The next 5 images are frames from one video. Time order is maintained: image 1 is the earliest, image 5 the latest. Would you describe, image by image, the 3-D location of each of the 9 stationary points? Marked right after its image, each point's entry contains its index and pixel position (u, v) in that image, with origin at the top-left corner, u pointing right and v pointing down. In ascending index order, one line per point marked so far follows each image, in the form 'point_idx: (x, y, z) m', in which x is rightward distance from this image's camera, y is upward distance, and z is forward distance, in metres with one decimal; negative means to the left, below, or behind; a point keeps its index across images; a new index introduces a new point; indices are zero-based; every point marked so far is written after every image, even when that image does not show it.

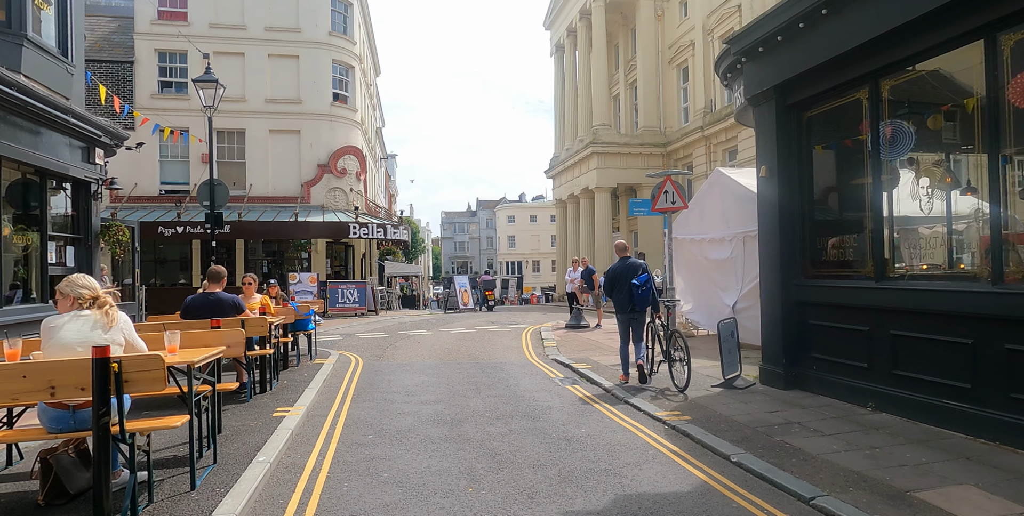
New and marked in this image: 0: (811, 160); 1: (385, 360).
0: (+3.6, +1.2, +7.0) m
1: (-2.3, -1.8, +10.5) m
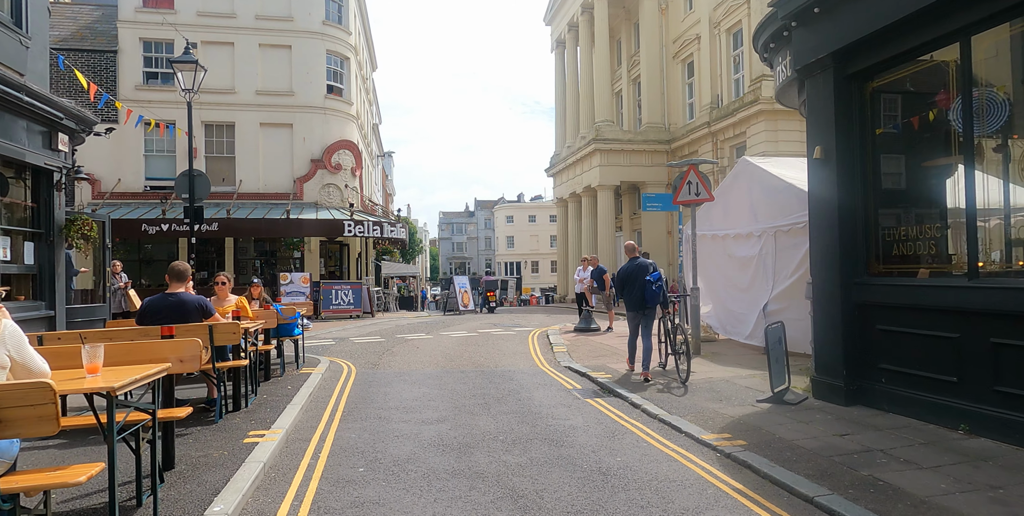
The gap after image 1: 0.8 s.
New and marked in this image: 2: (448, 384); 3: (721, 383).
0: (+3.8, +1.2, +6.1) m
1: (-2.1, -1.8, +9.5) m
2: (-0.9, -1.7, +8.1) m
3: (+2.7, -1.6, +7.6) m
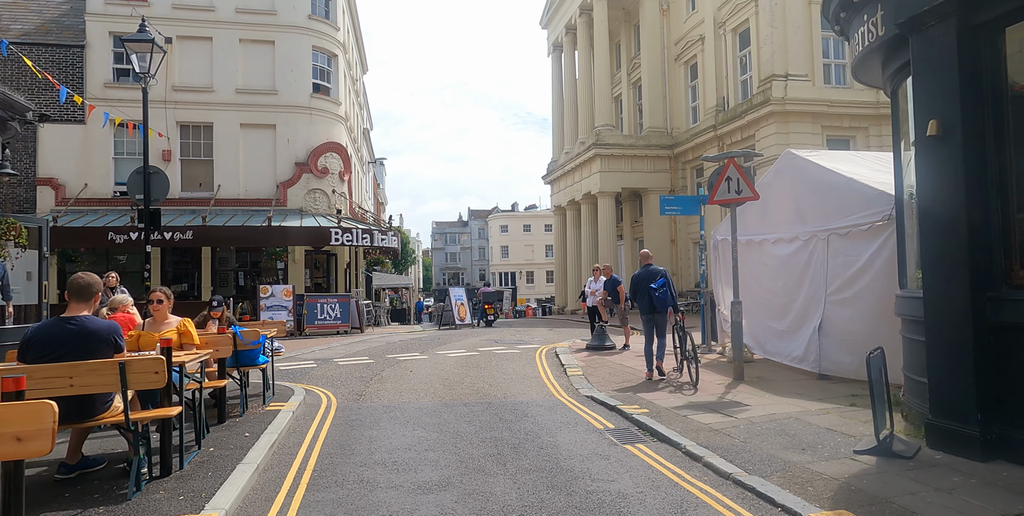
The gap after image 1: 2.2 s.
0: (+4.0, +1.2, +4.6) m
1: (-2.0, -1.9, +7.9) m
2: (-0.7, -1.9, +6.5) m
3: (+2.9, -1.7, +6.1) m
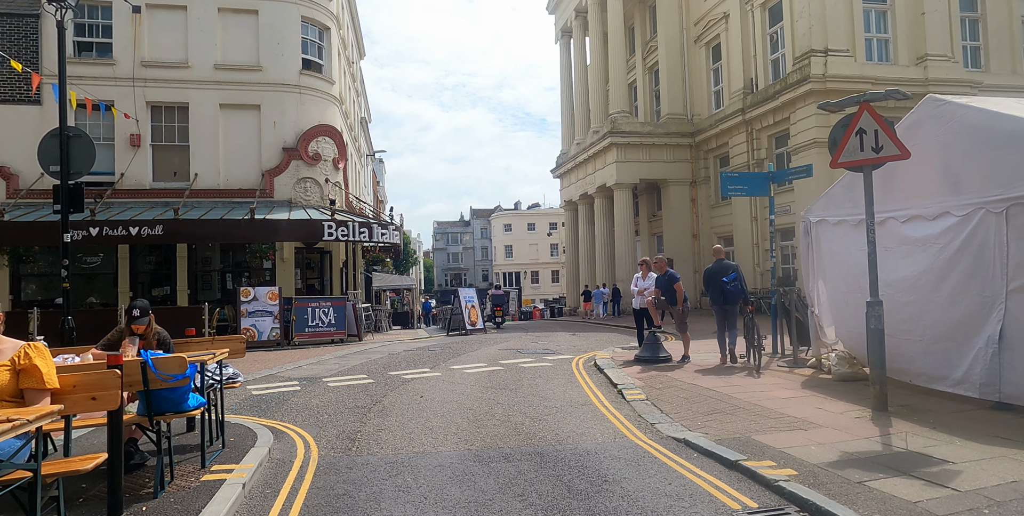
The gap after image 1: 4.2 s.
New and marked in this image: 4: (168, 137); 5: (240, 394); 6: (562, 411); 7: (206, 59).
0: (+4.5, +1.4, +2.2) m
1: (-1.4, -1.8, +5.5) m
2: (-0.1, -1.7, +4.1) m
3: (+3.5, -1.5, +3.7) m
4: (-10.4, +3.7, +17.6) m
5: (-3.9, -2.0, +8.3) m
6: (+0.6, -1.9, +7.1) m
7: (-9.3, +6.0, +17.6) m
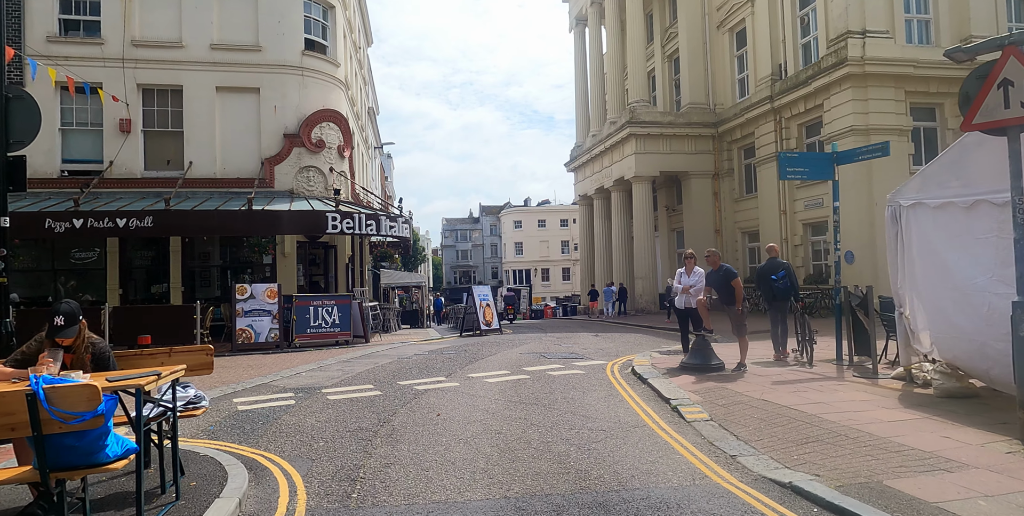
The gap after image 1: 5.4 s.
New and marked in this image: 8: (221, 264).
0: (+4.8, +1.5, +0.7) m
1: (-1.0, -1.7, +4.2) m
2: (+0.2, -1.6, +2.7) m
3: (+3.8, -1.4, +2.3) m
4: (-9.9, +3.8, +16.4) m
5: (-3.5, -1.8, +7.0) m
6: (+1.0, -1.8, +5.7) m
7: (-8.8, +6.2, +16.4) m
8: (-8.9, -0.2, +17.7) m
